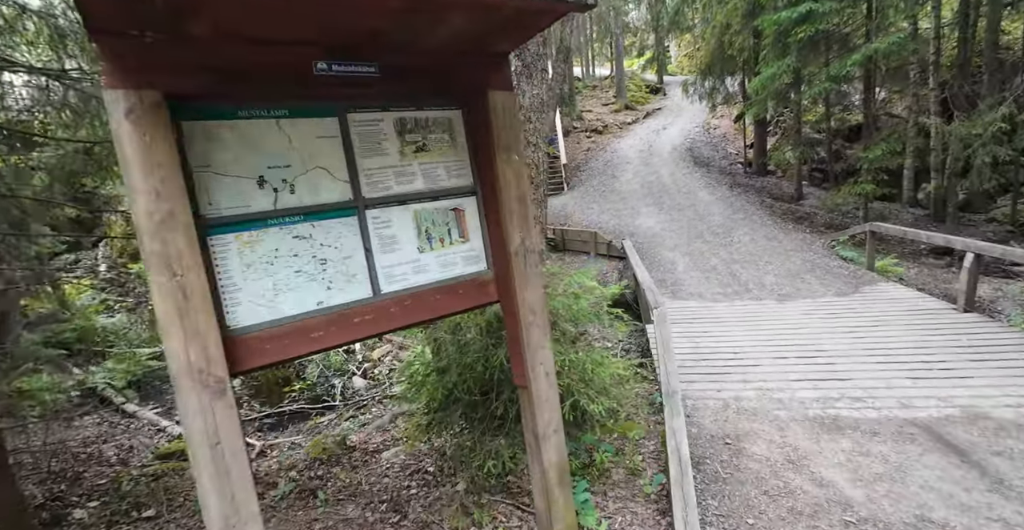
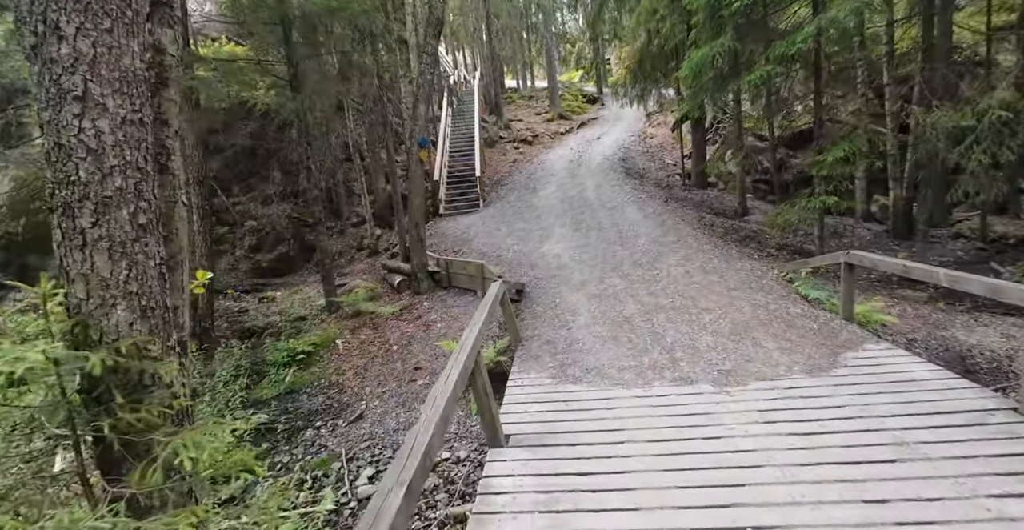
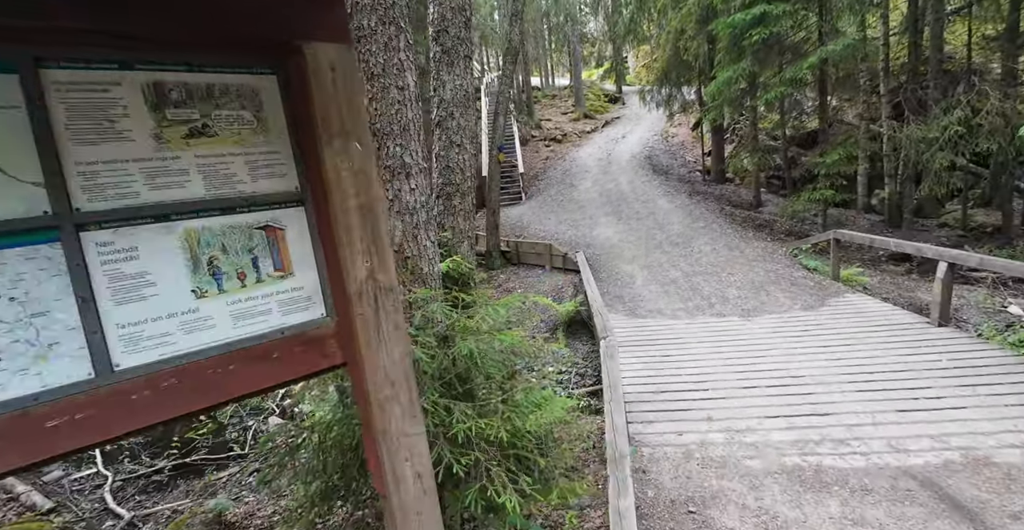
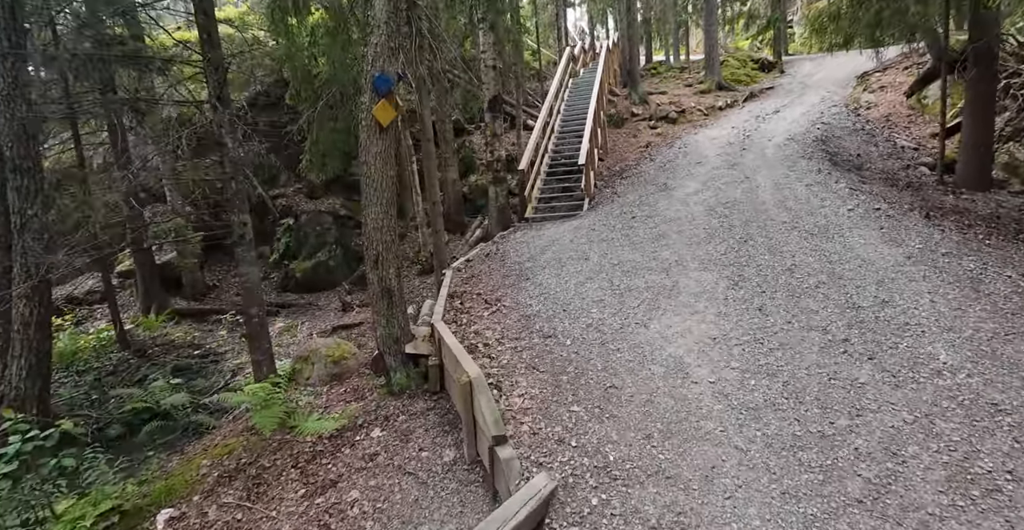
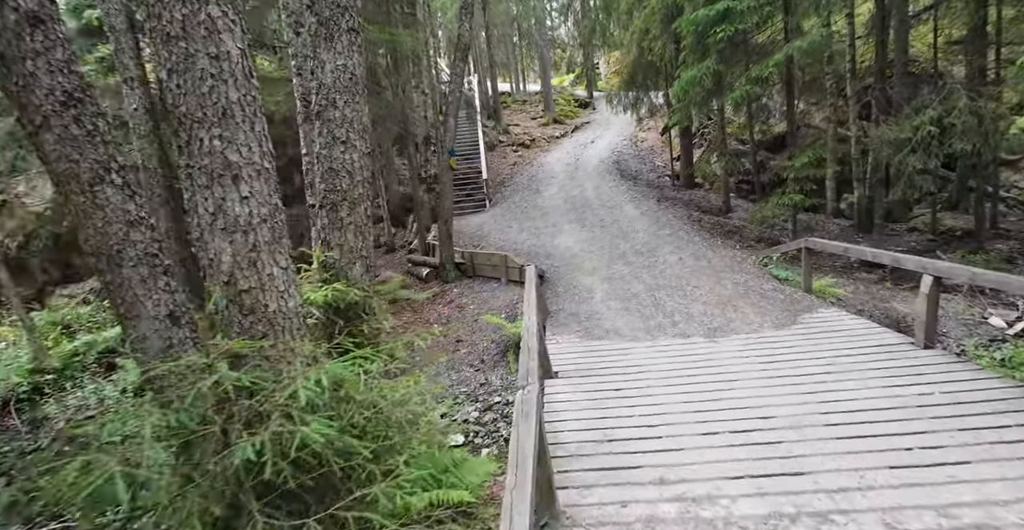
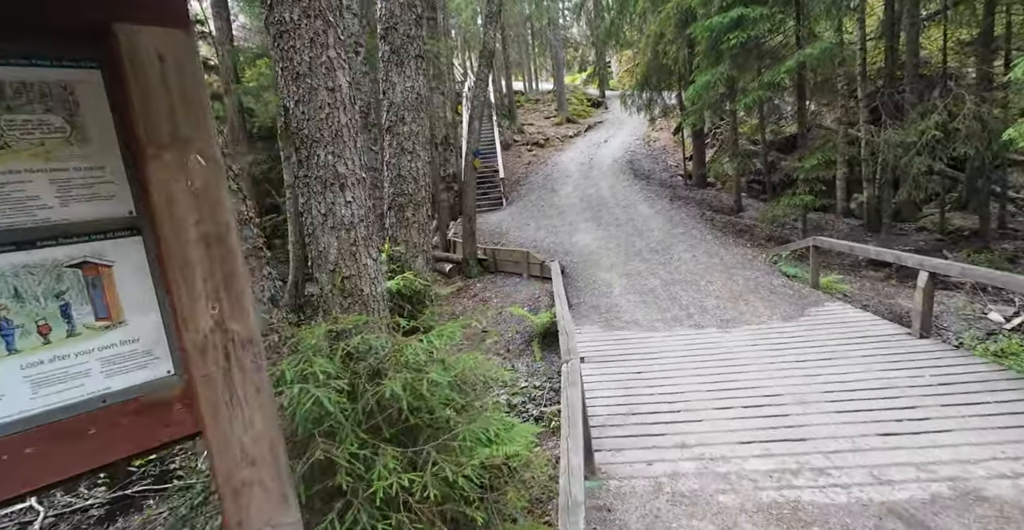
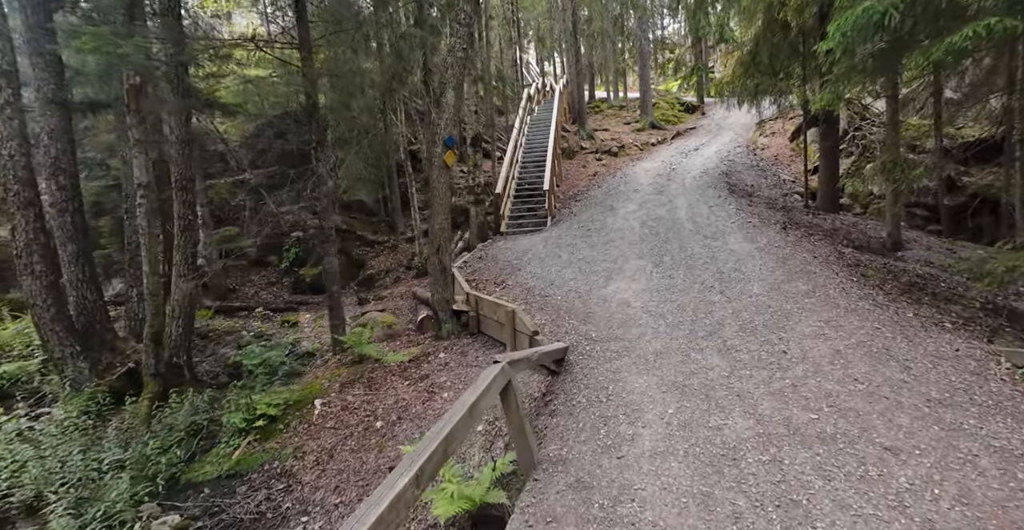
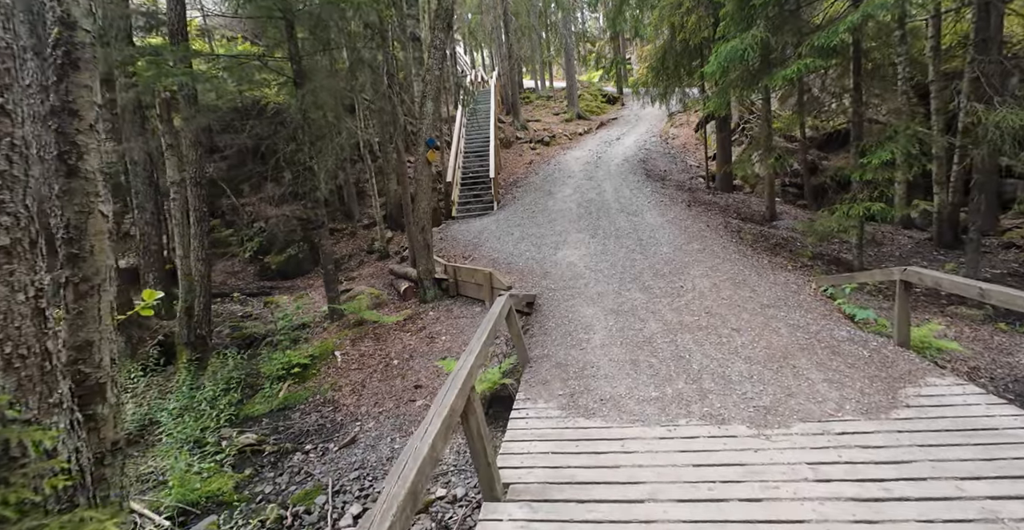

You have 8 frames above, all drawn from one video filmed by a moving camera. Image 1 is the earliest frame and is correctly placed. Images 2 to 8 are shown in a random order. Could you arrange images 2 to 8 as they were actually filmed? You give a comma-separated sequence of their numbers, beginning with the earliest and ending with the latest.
3, 6, 5, 2, 8, 7, 4
